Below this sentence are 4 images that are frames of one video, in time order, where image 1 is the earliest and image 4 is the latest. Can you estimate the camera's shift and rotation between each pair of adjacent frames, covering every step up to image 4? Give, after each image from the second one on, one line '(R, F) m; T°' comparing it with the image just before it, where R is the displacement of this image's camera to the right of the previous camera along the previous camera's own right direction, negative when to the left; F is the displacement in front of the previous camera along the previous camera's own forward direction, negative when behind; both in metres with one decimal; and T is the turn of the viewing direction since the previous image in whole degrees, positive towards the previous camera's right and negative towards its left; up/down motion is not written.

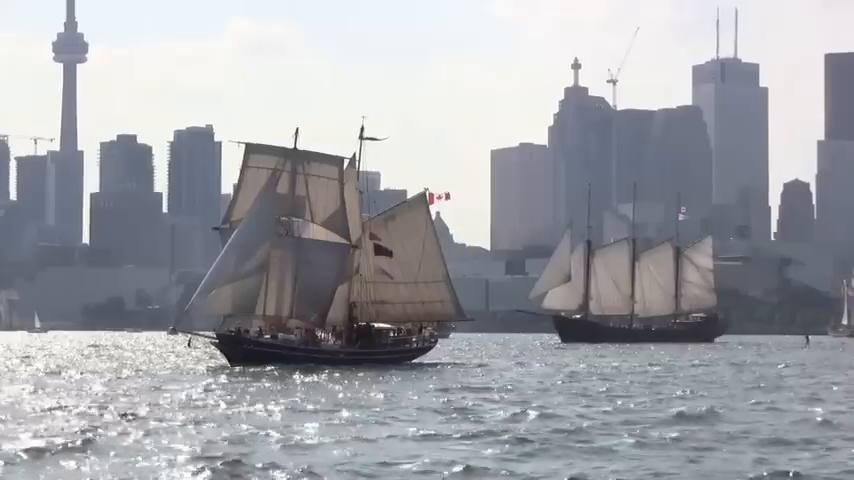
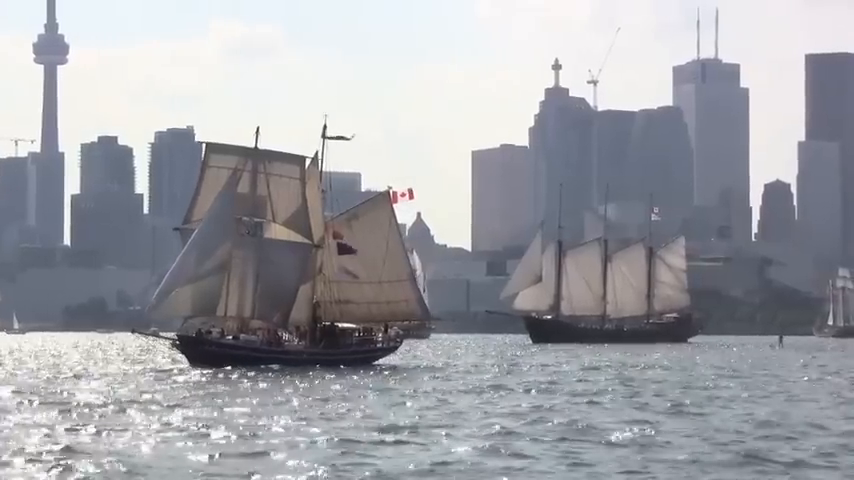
(+0.4, +0.3) m; +1°
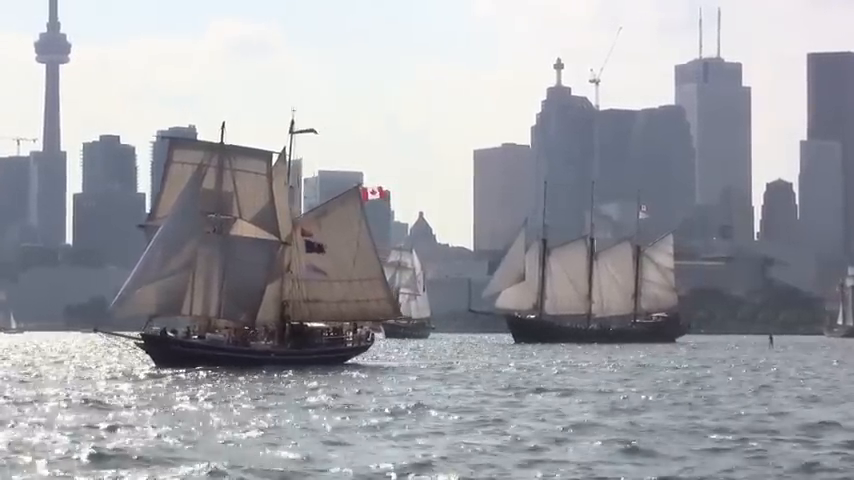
(+0.6, +0.7) m; 0°
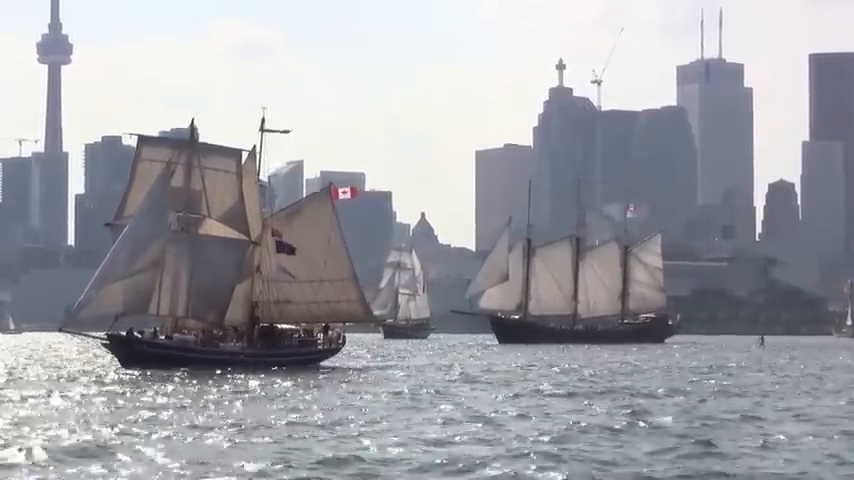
(+0.6, +0.5) m; 0°
